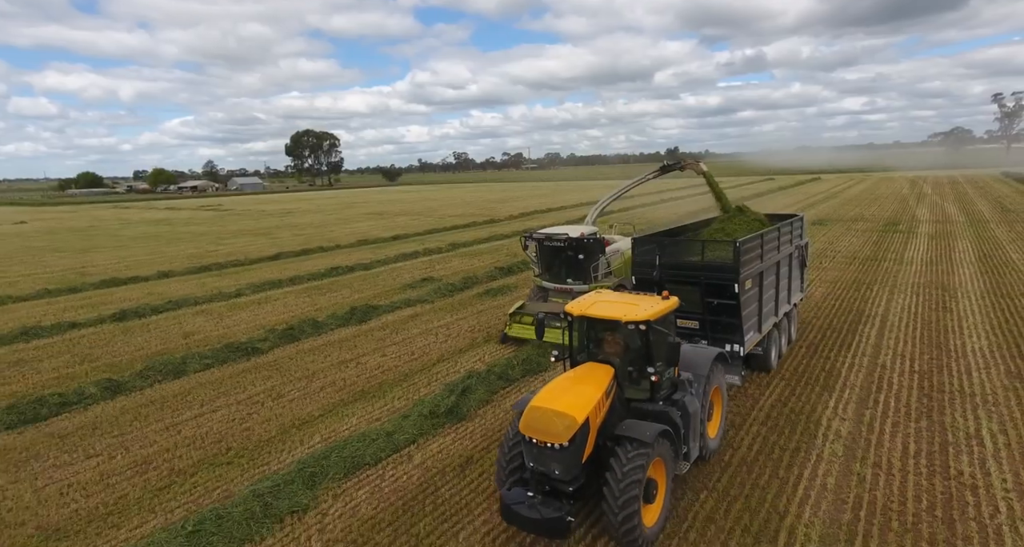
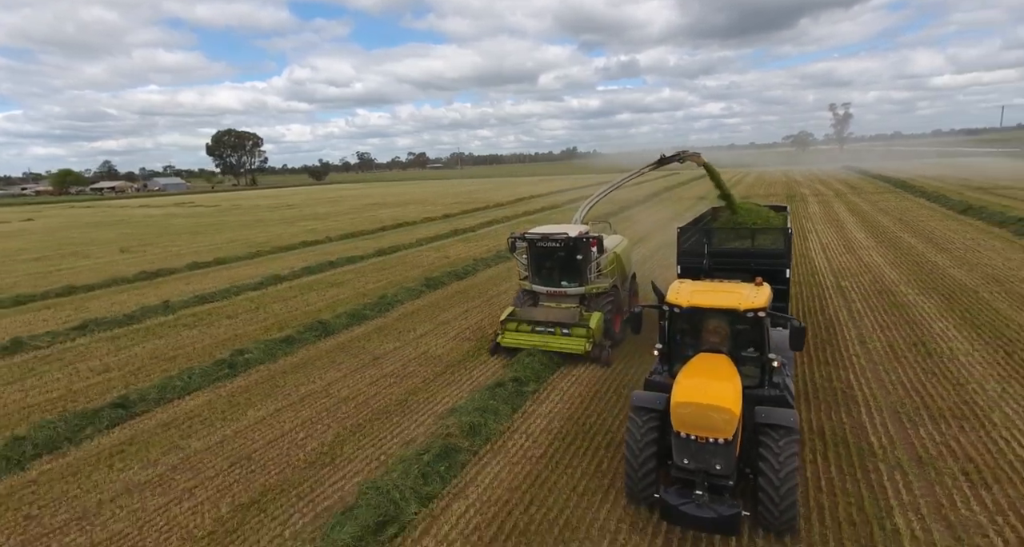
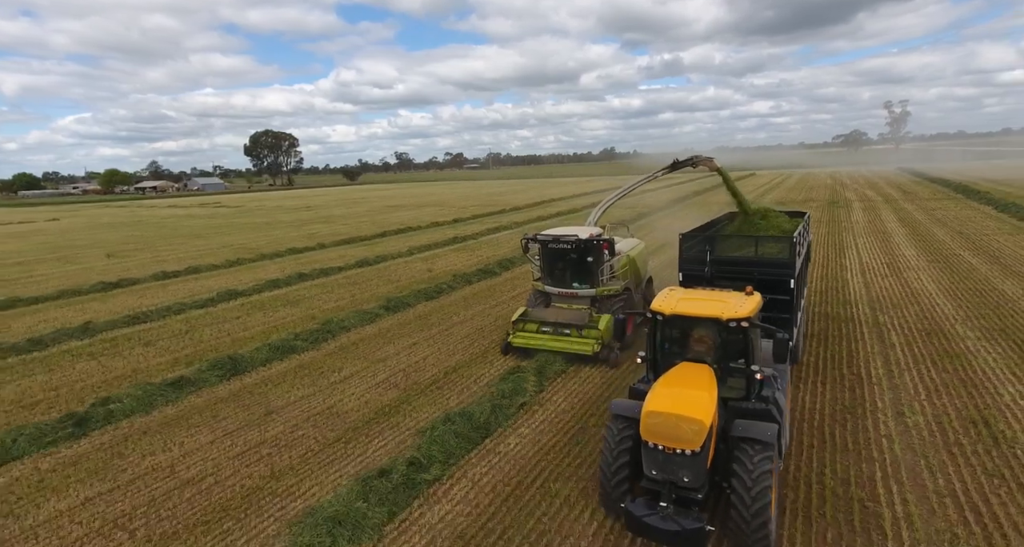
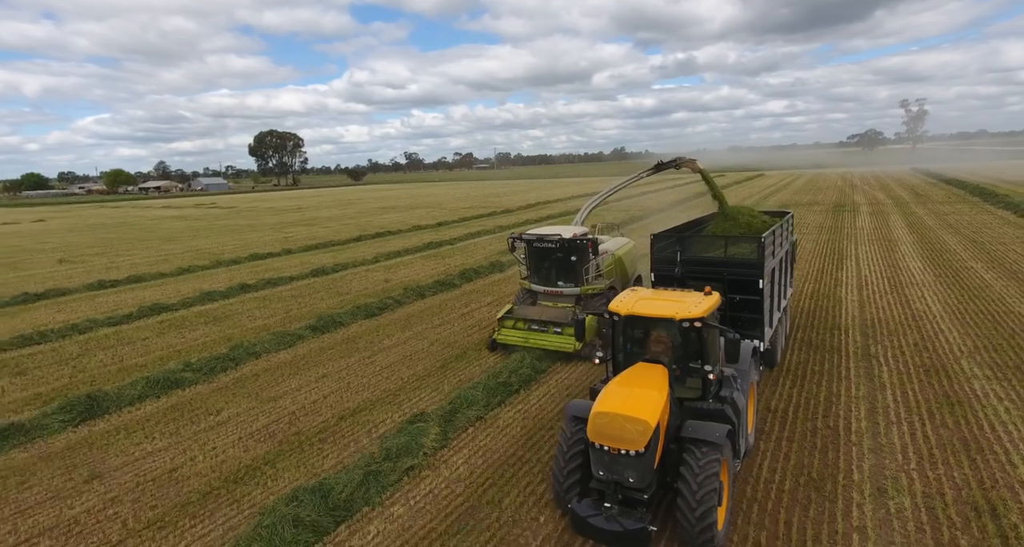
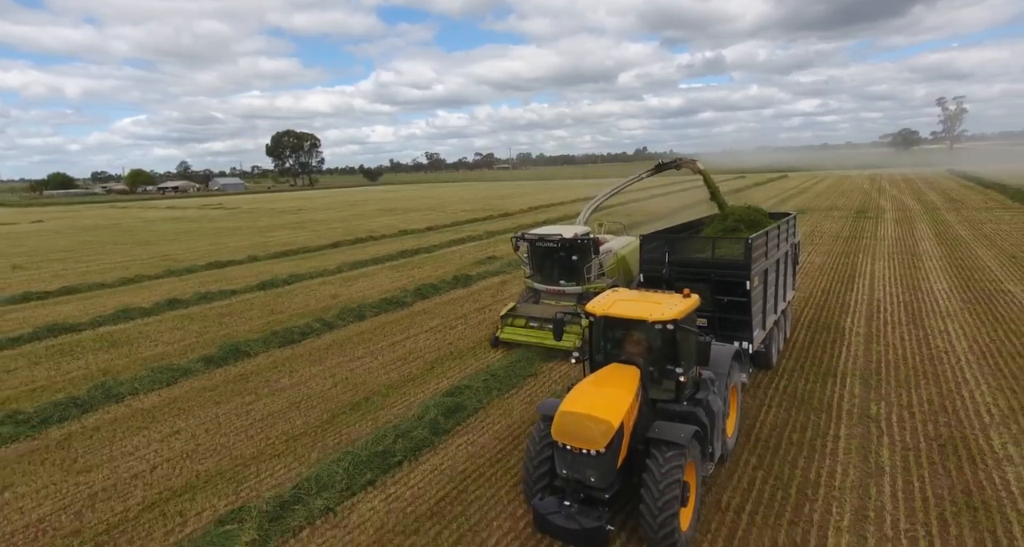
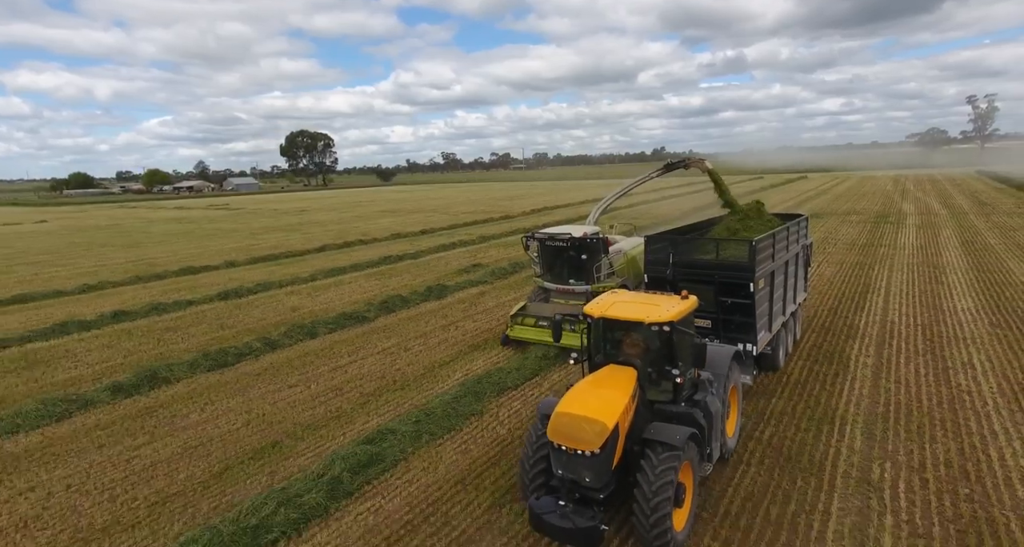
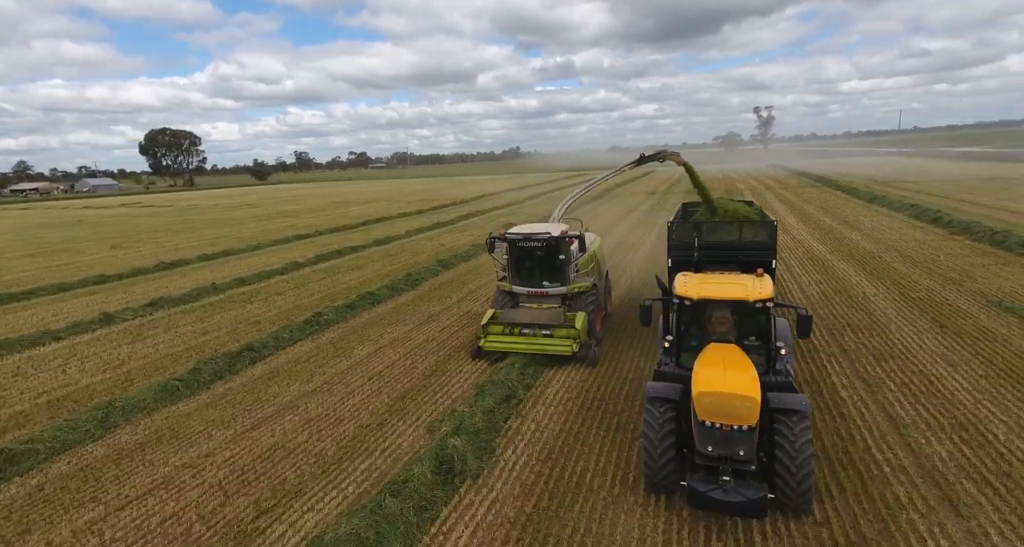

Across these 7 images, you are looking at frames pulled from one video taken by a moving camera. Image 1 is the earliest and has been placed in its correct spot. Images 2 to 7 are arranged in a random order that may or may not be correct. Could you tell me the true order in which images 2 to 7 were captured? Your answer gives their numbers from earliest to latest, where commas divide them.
6, 5, 4, 3, 2, 7
